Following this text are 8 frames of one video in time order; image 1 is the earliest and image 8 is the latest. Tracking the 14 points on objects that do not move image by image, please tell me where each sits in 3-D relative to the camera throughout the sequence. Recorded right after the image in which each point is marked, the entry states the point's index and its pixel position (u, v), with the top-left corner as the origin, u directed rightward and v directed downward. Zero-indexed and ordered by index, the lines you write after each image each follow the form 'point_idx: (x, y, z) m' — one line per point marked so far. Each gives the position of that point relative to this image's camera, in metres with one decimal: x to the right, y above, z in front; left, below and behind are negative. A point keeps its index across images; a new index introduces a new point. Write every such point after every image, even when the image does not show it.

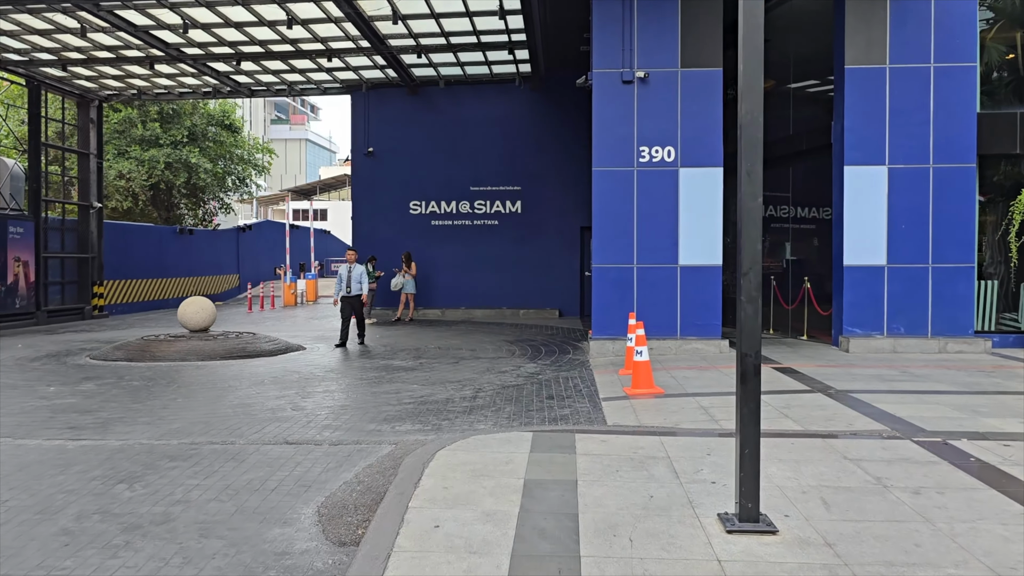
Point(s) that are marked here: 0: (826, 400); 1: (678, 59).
0: (+3.2, -1.1, +7.7) m
1: (+2.6, +3.6, +11.9) m
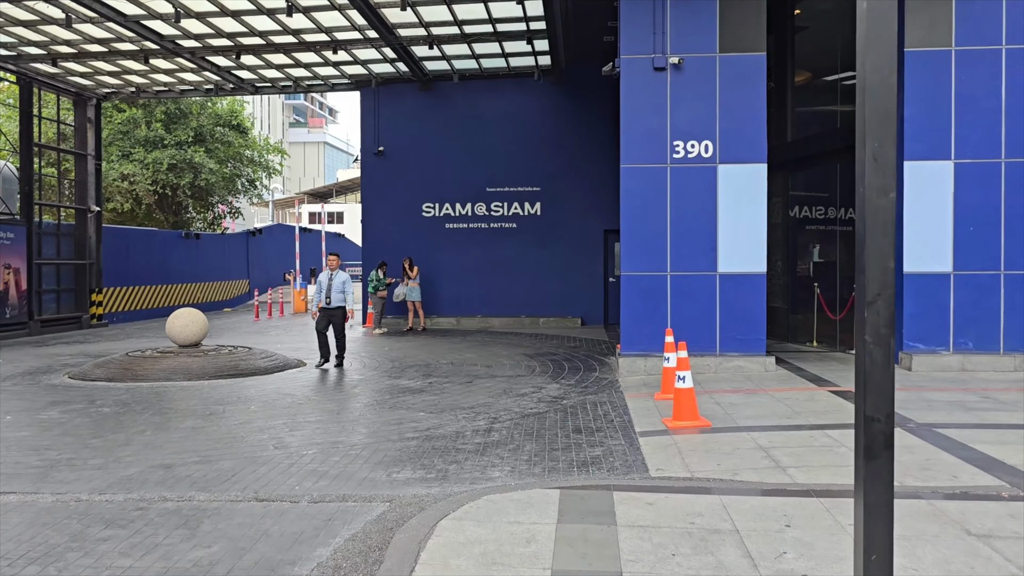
0: (+3.4, -1.3, +6.4) m
1: (+2.9, +3.5, +10.7) m
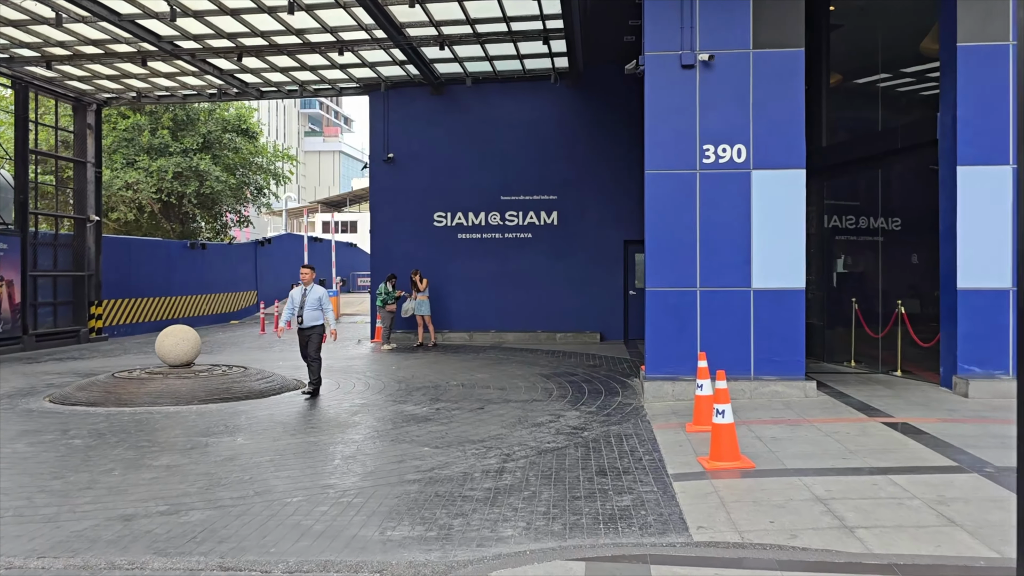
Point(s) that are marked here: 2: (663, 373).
0: (+3.5, -1.4, +5.4) m
1: (+3.1, +3.3, +9.8) m
2: (+2.0, -1.1, +9.9) m
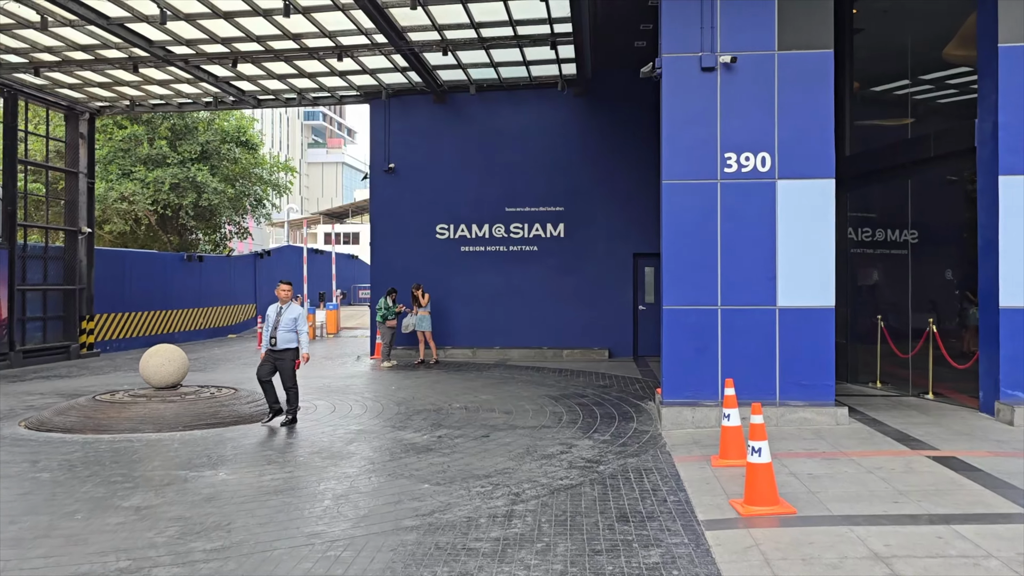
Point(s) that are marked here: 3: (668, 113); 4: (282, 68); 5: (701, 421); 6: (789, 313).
0: (+3.6, -1.6, +4.7) m
1: (+3.2, +3.0, +9.2) m
2: (+2.1, -1.3, +9.2) m
3: (+1.9, +2.2, +9.3) m
4: (-4.7, +4.5, +15.2) m
5: (+2.2, -1.6, +8.9) m
6: (+3.4, -0.3, +9.1) m
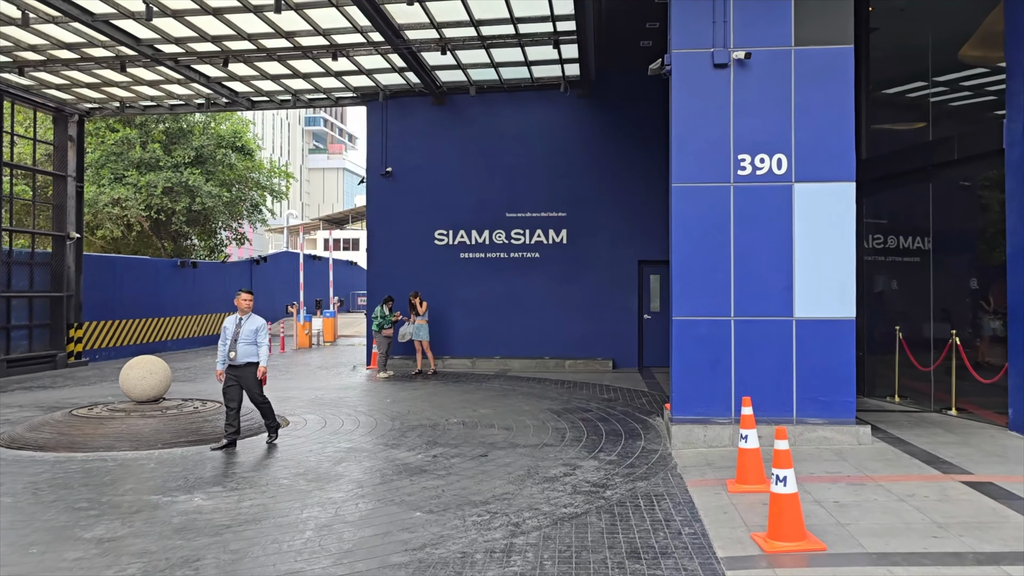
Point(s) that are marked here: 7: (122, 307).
0: (+3.5, -1.7, +4.2) m
1: (+3.2, +2.9, +8.7) m
2: (+2.1, -1.5, +8.6) m
3: (+1.9, +2.1, +8.8) m
4: (-4.6, +4.3, +14.8) m
5: (+2.2, -1.7, +8.3) m
6: (+3.4, -0.4, +8.6) m
7: (-10.2, -0.5, +19.7) m
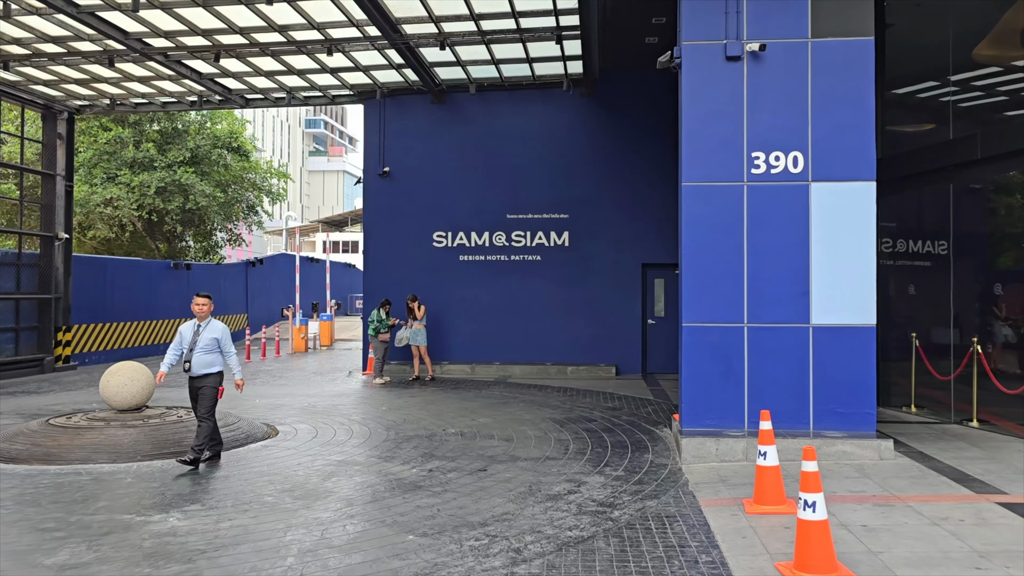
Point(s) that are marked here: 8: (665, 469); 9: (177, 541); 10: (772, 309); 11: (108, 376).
0: (+3.6, -1.7, +3.7) m
1: (+3.2, +2.9, +8.2) m
2: (+2.1, -1.5, +8.2) m
3: (+1.9, +2.0, +8.3) m
4: (-4.6, +4.3, +14.3) m
5: (+2.2, -1.7, +7.9) m
6: (+3.4, -0.5, +8.1) m
7: (-10.2, -0.5, +19.2) m
8: (+1.6, -1.8, +7.7) m
9: (-2.4, -1.8, +5.4) m
10: (+2.8, -0.2, +8.2) m
11: (-4.8, -1.1, +9.0) m
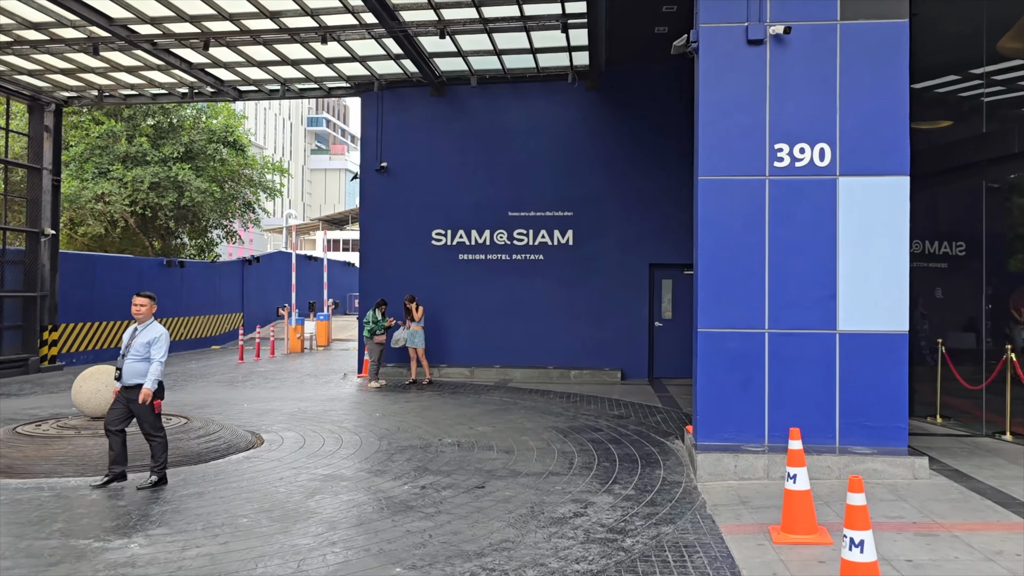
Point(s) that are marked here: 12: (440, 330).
0: (+3.6, -1.8, +3.1) m
1: (+3.3, +2.8, +7.6) m
2: (+2.1, -1.5, +7.6) m
3: (+2.0, +2.0, +7.7) m
4: (-4.6, +4.3, +13.7) m
5: (+2.2, -1.8, +7.2) m
6: (+3.4, -0.5, +7.5) m
7: (-10.1, -0.5, +18.6) m
8: (+1.6, -1.9, +7.0) m
9: (-2.4, -1.8, +4.8) m
10: (+2.9, -0.3, +7.6) m
11: (-4.8, -1.1, +8.4) m
12: (-1.5, -0.9, +15.9) m
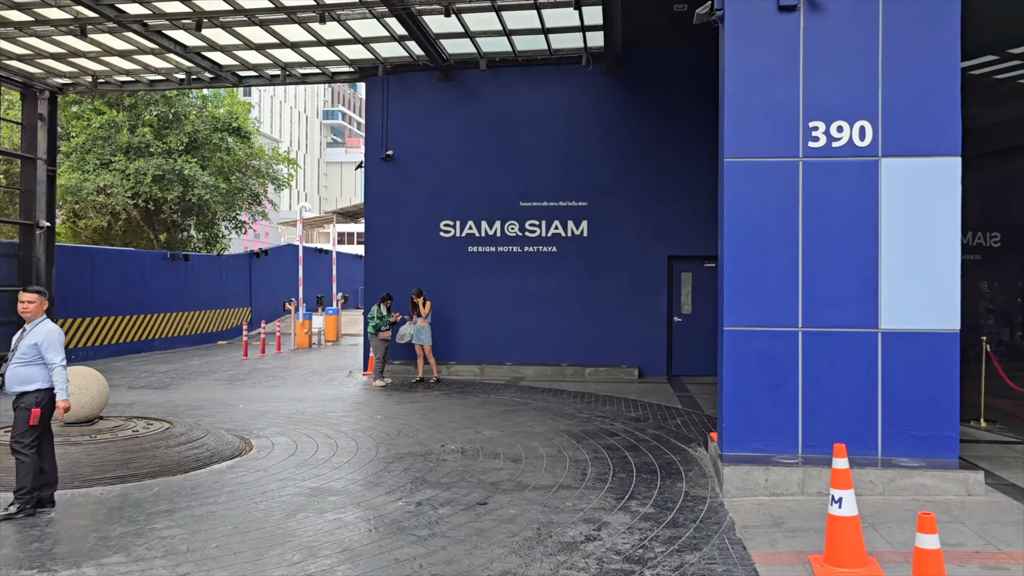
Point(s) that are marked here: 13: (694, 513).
0: (+3.5, -1.7, +2.3) m
1: (+3.3, +2.9, +6.8) m
2: (+2.1, -1.5, +6.8) m
3: (+2.0, +2.0, +6.9) m
4: (-4.4, +4.4, +13.1) m
5: (+2.3, -1.7, +6.5) m
6: (+3.4, -0.4, +6.7) m
7: (-9.9, -0.4, +18.1) m
8: (+1.6, -1.8, +6.3) m
9: (-2.4, -1.8, +4.2) m
10: (+2.9, -0.2, +6.8) m
11: (-4.8, -1.0, +7.8) m
12: (-1.3, -0.8, +15.2) m
13: (+1.5, -1.8, +6.1) m
